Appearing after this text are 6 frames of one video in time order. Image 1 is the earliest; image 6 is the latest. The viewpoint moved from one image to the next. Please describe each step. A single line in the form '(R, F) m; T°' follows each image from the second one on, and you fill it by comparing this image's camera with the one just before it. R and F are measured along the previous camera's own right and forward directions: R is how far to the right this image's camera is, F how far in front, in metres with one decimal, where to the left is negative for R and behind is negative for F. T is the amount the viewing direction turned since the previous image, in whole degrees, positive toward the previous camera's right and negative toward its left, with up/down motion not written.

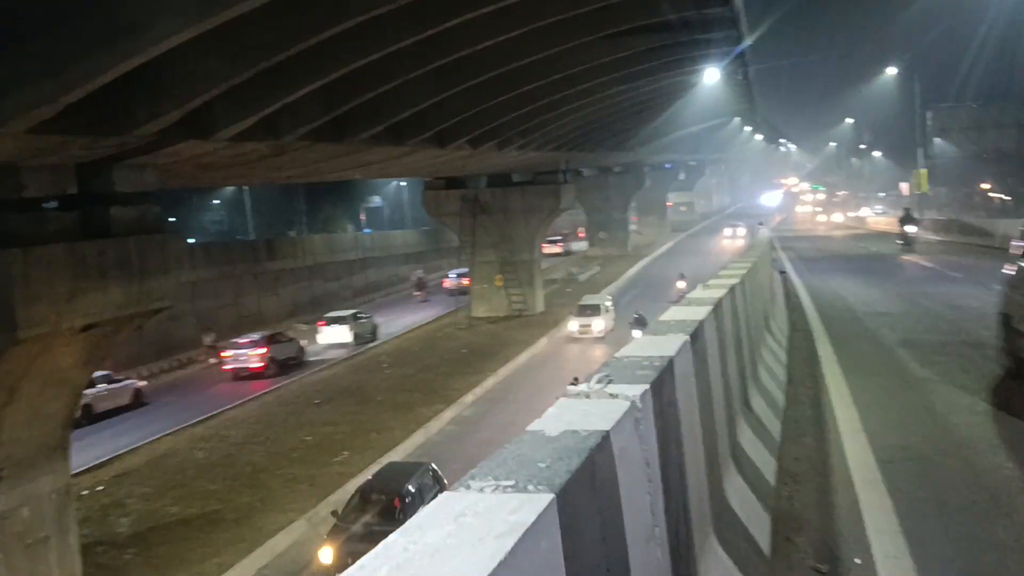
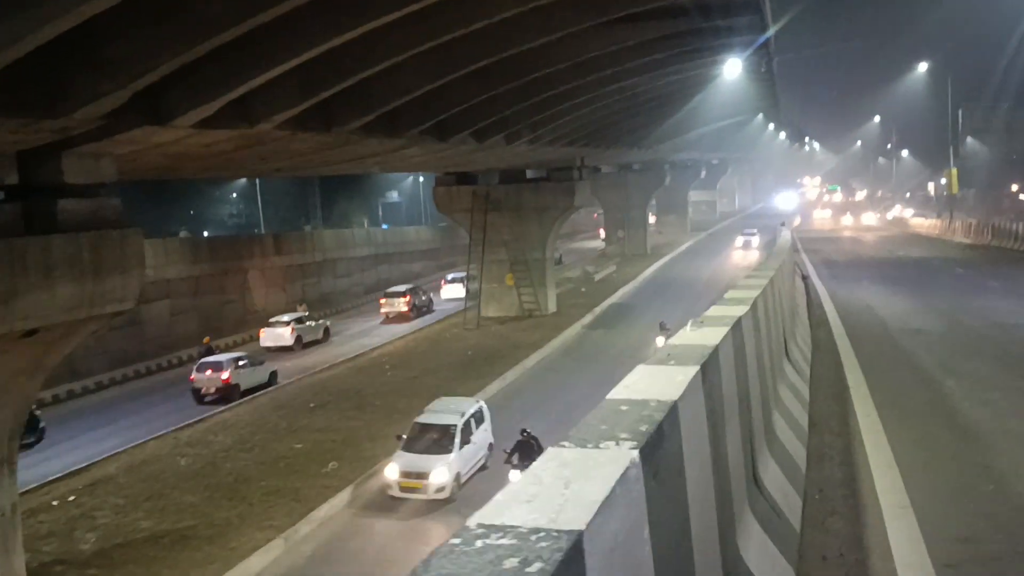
(+0.4, +1.1) m; -1°
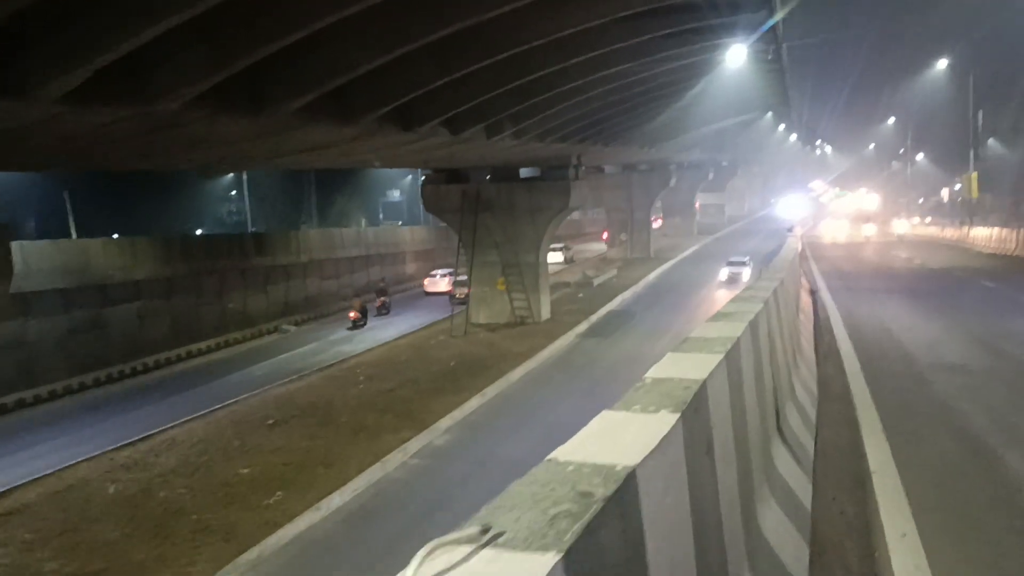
(+0.7, +1.9) m; -1°
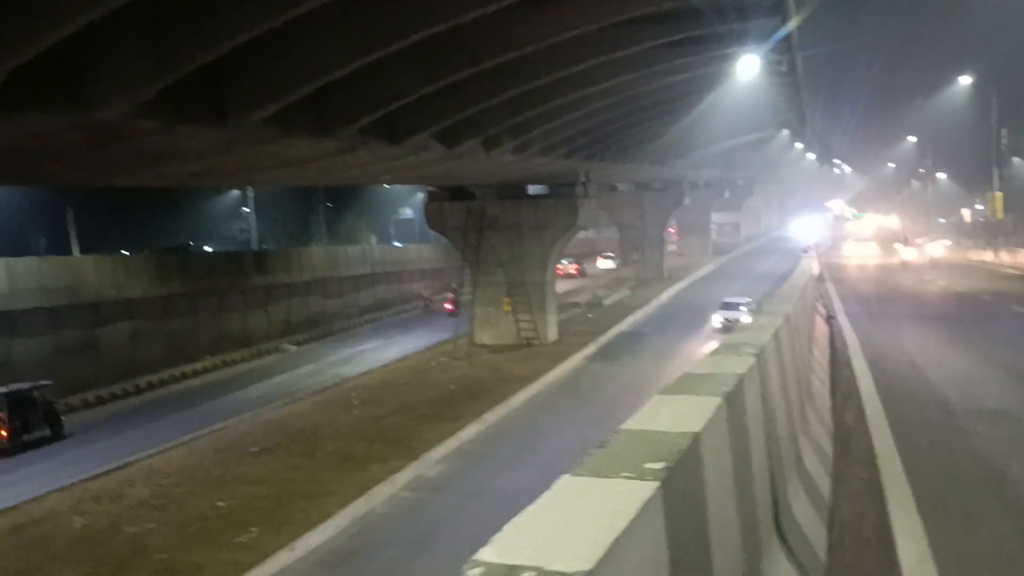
(+0.4, +1.0) m; -1°
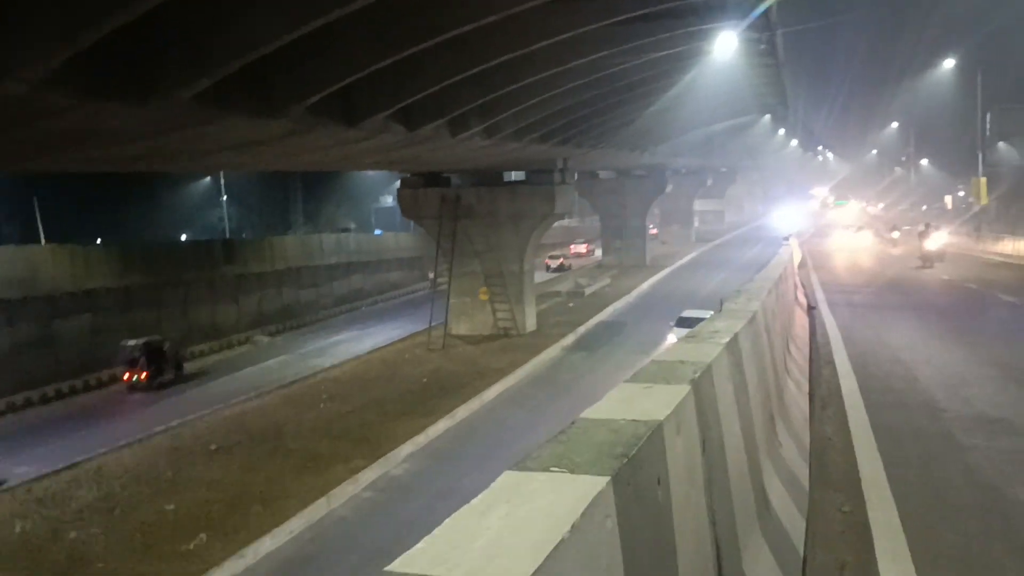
(+0.4, +0.8) m; +1°
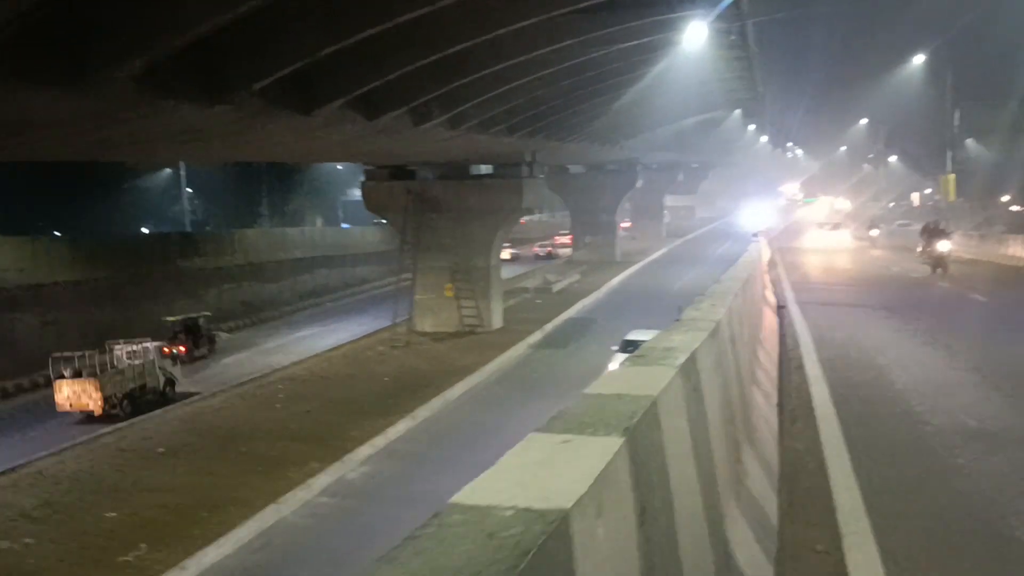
(+0.2, +0.6) m; +2°
